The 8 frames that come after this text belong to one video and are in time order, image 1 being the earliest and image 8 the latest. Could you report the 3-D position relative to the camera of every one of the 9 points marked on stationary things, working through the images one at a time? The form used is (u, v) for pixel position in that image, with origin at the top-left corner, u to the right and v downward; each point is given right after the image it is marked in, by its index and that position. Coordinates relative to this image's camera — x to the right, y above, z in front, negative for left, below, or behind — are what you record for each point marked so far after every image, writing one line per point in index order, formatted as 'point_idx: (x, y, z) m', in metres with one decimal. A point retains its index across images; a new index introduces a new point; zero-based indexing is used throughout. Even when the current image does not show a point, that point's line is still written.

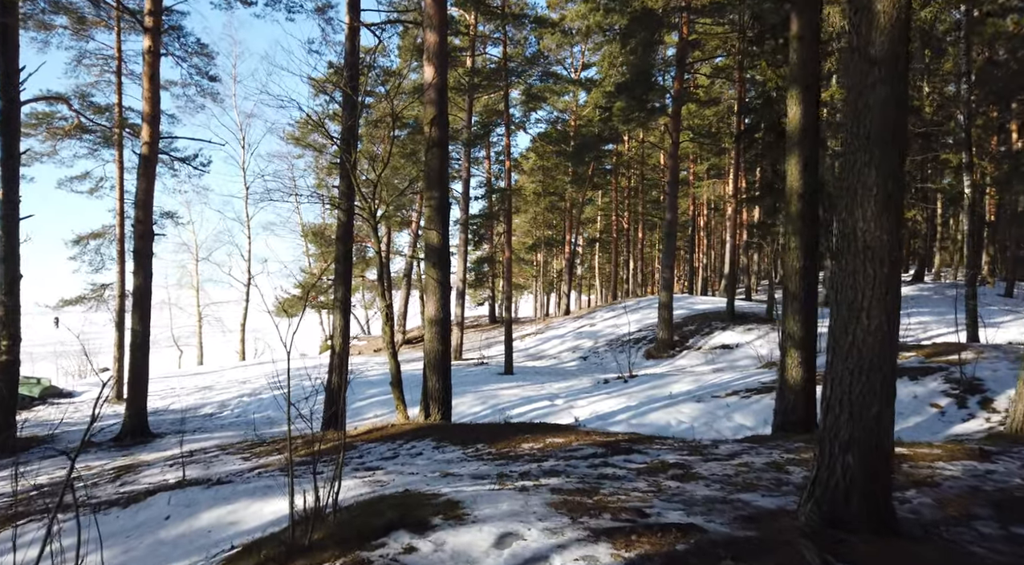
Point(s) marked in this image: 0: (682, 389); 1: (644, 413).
0: (+2.7, -1.6, +14.0) m
1: (+1.8, -1.8, +12.0) m
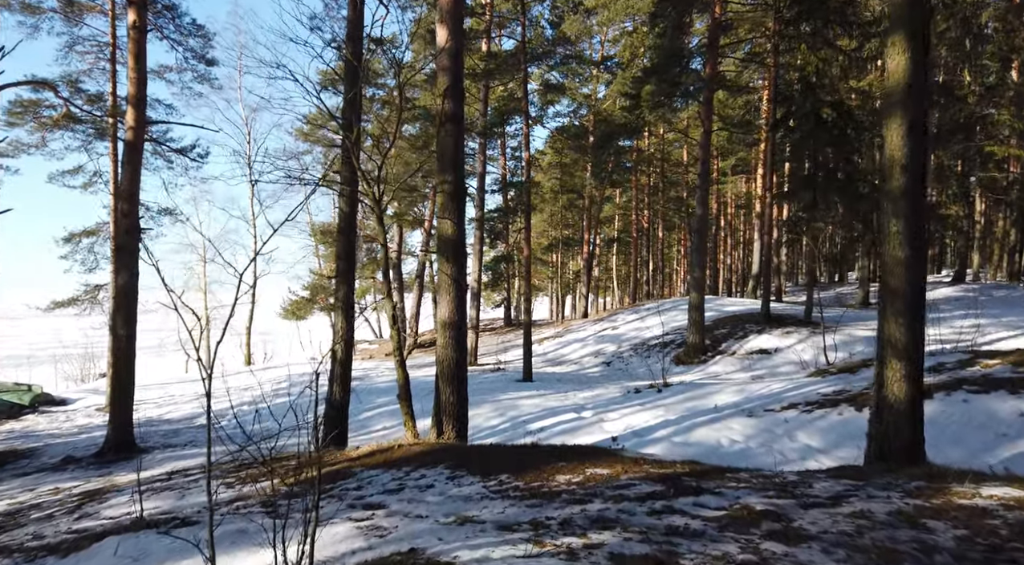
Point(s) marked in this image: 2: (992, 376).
0: (+3.0, -1.6, +12.5) m
1: (+2.1, -1.8, +10.5) m
2: (+6.1, -1.2, +11.2) m
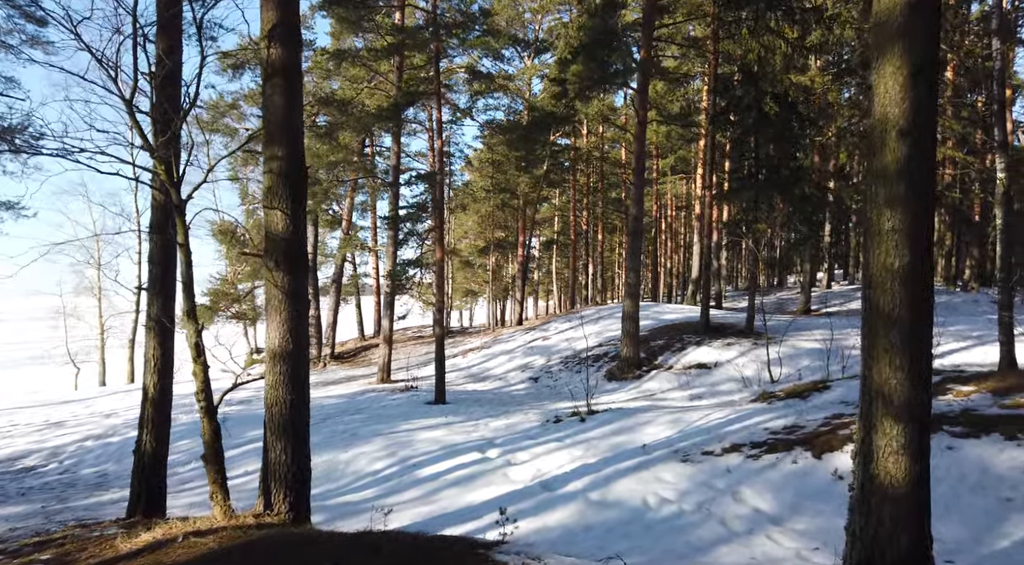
0: (+1.7, -1.8, +10.4) m
1: (+0.9, -1.9, +8.3) m
2: (+4.8, -1.3, +9.2) m
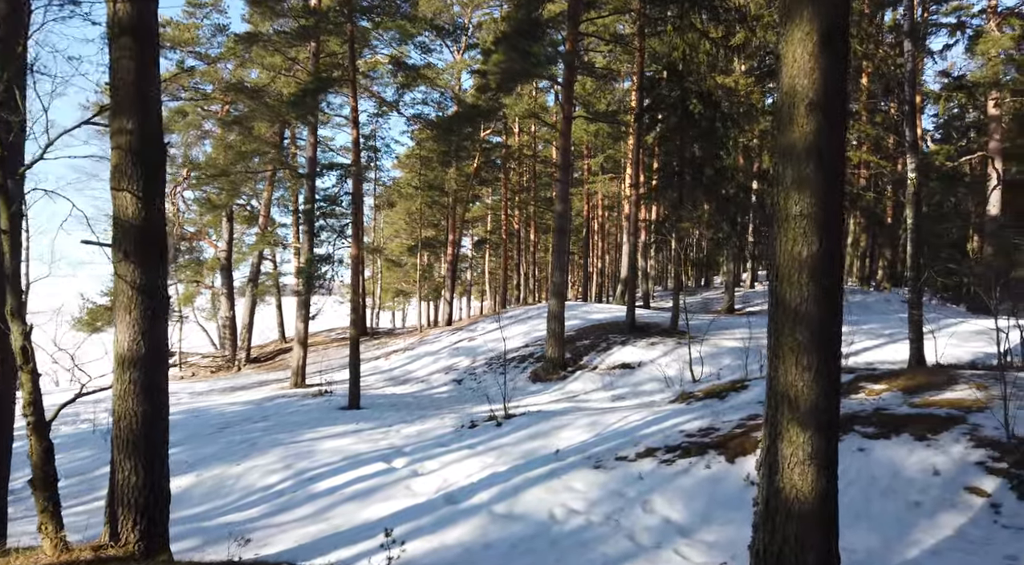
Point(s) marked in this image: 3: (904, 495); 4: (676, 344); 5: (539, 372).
0: (+0.6, -1.7, +9.8) m
1: (0.0, -1.9, +7.8) m
2: (+3.8, -1.3, +9.0) m
3: (+3.3, -1.8, +7.4) m
4: (+3.4, -1.3, +17.6) m
5: (+0.5, -1.8, +17.4) m
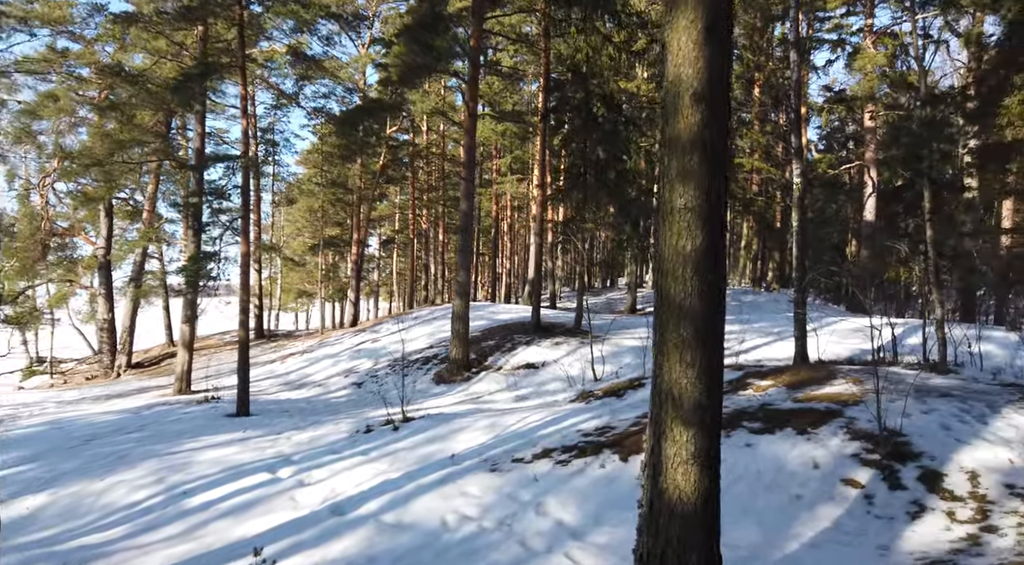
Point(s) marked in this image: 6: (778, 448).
0: (-0.5, -1.7, +9.6) m
1: (-0.9, -1.9, +7.5) m
2: (+2.7, -1.3, +9.1) m
3: (+2.4, -1.8, +7.5) m
4: (+1.4, -1.3, +17.6) m
5: (-1.4, -1.8, +17.1) m
6: (+2.5, -1.5, +8.0) m
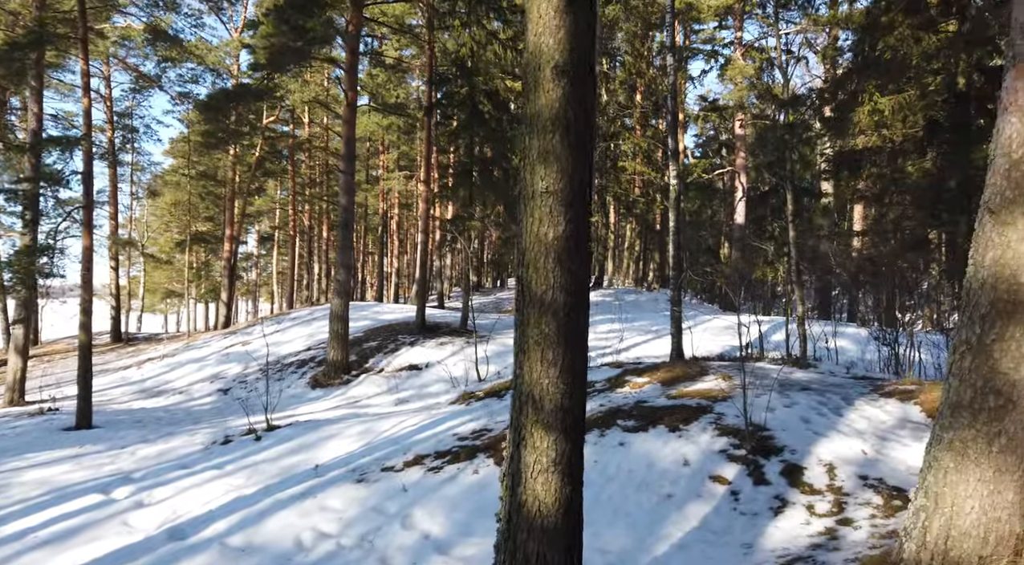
0: (-1.9, -1.7, +9.2) m
1: (-2.0, -1.9, +7.0) m
2: (+1.4, -1.3, +9.1) m
3: (+1.3, -1.8, +7.4) m
4: (-1.0, -1.3, +17.3) m
5: (-3.7, -1.8, +16.5) m
6: (+1.3, -1.5, +8.0) m
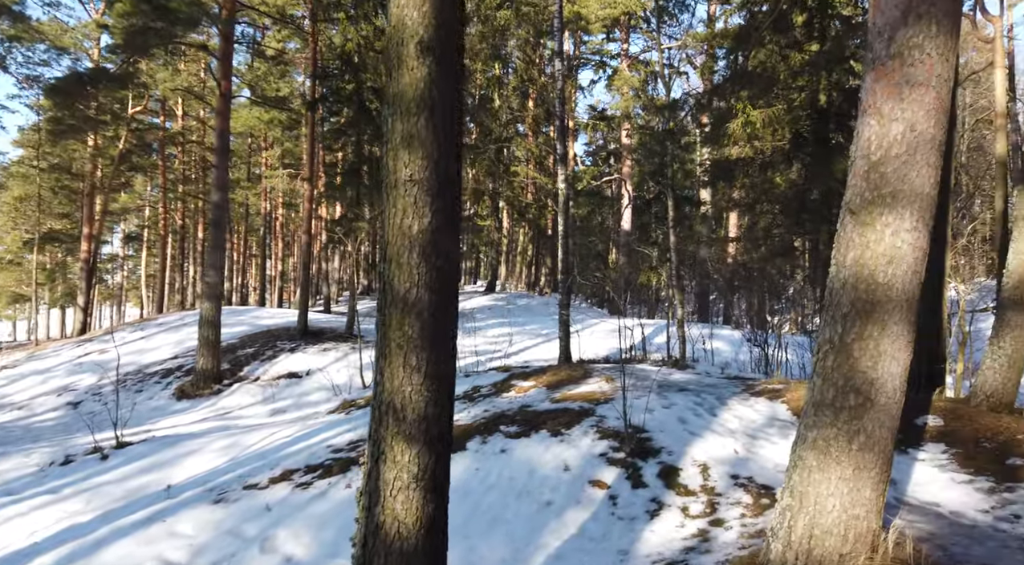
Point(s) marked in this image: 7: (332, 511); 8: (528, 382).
0: (-3.2, -1.8, +8.7) m
1: (-3.0, -1.9, +6.5) m
2: (+0.1, -1.3, +9.0) m
3: (+0.2, -1.8, +7.3) m
4: (-3.3, -1.4, +16.9) m
5: (-5.9, -1.9, +15.6) m
6: (+0.2, -1.6, +7.9) m
7: (-1.3, -1.7, +6.5) m
8: (+0.1, -1.2, +10.0) m
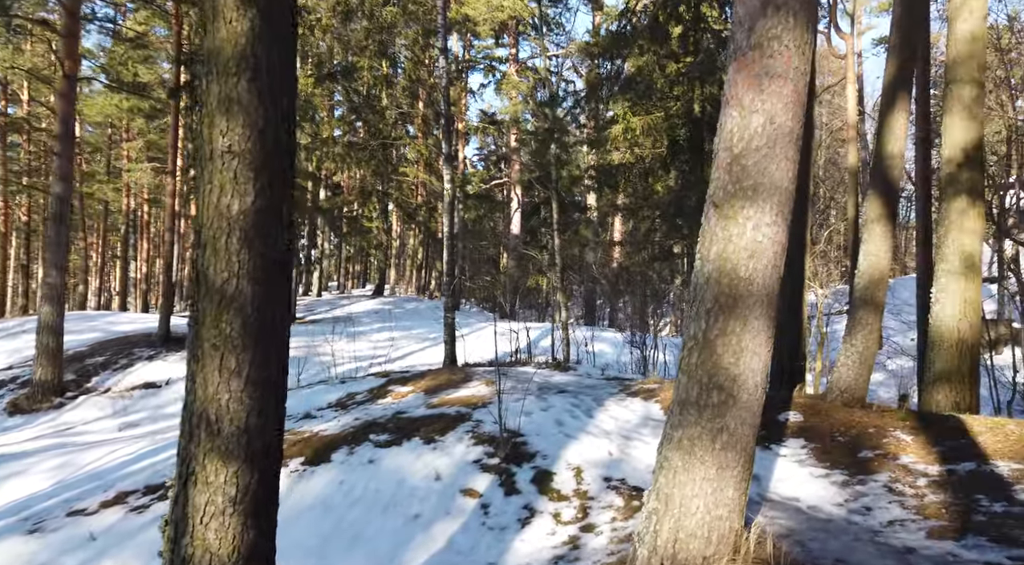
0: (-4.4, -1.8, +7.8) m
1: (-4.0, -1.9, +5.7) m
2: (-1.2, -1.4, +8.6) m
3: (-0.9, -1.9, +7.0) m
4: (-5.7, -1.4, +15.9) m
5: (-8.2, -2.0, +14.3) m
6: (-1.0, -1.6, +7.5) m
7: (-2.3, -1.7, +6.0) m
8: (-1.4, -1.3, +9.6) m
